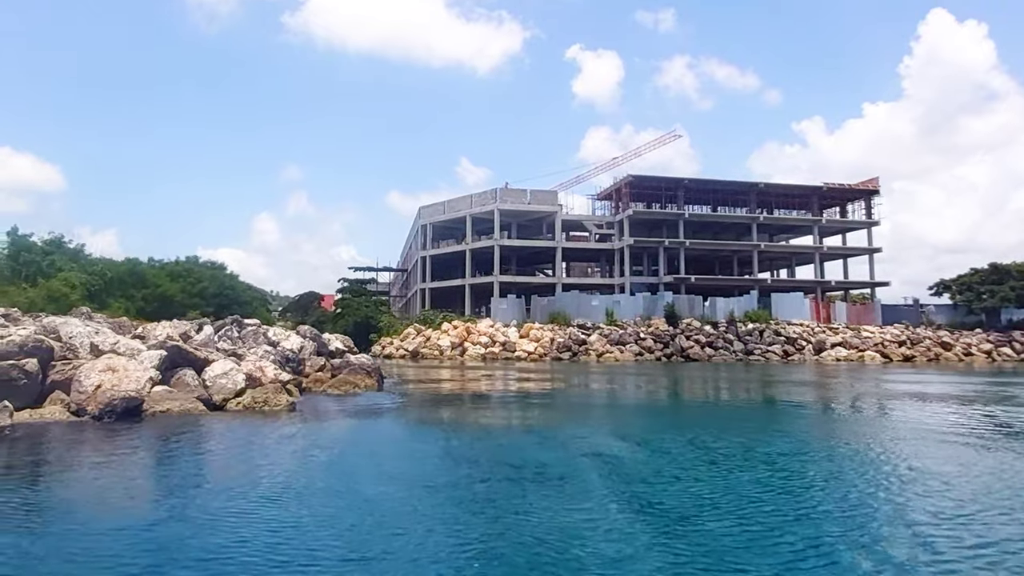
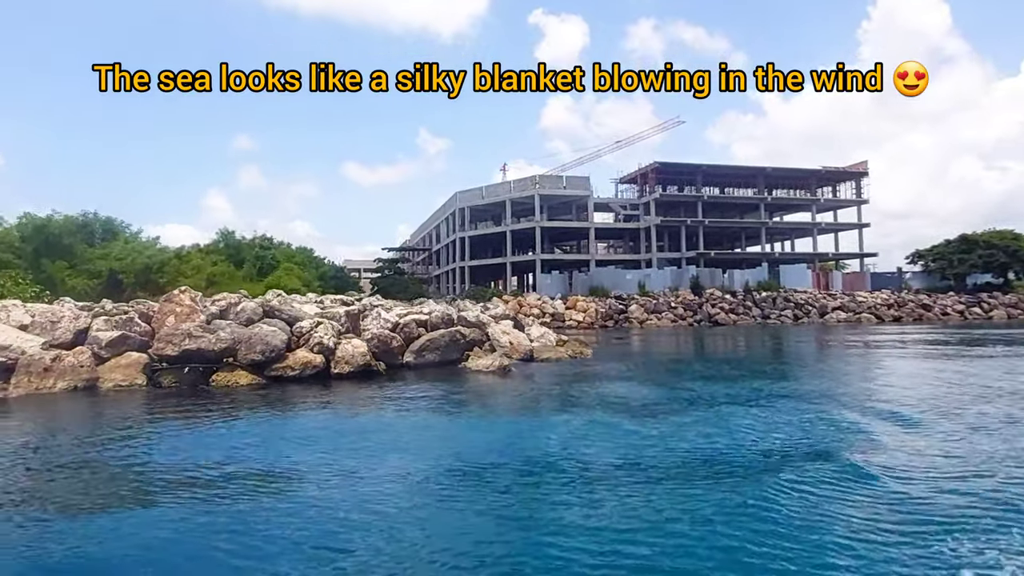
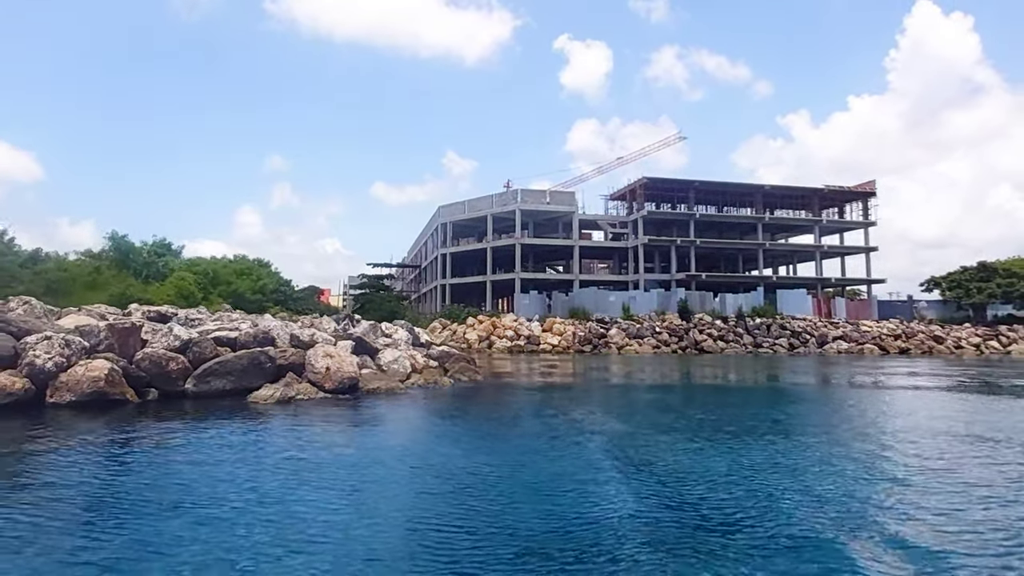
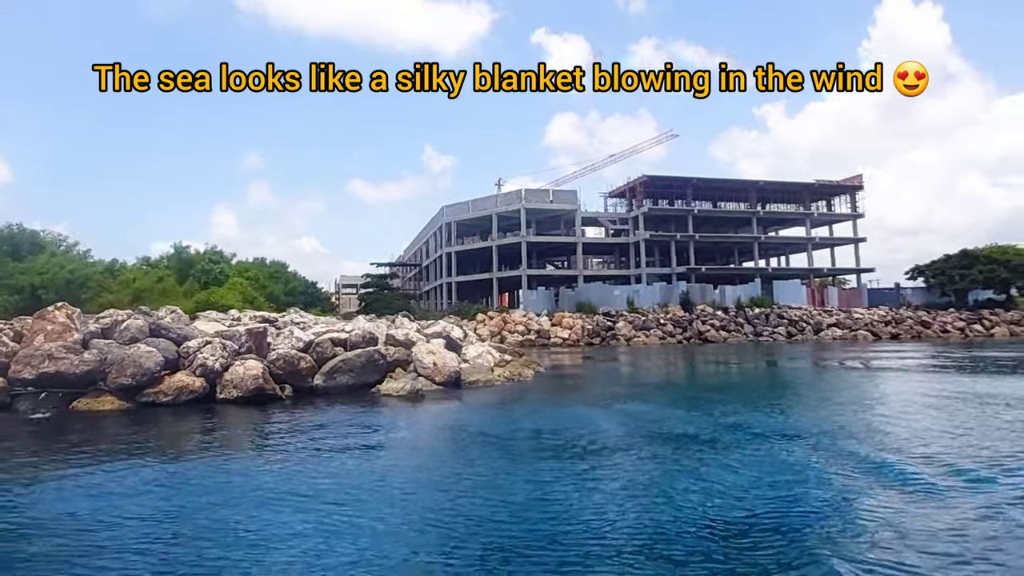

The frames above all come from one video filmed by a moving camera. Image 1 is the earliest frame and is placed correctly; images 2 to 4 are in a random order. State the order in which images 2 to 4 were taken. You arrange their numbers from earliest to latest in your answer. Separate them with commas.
3, 4, 2
